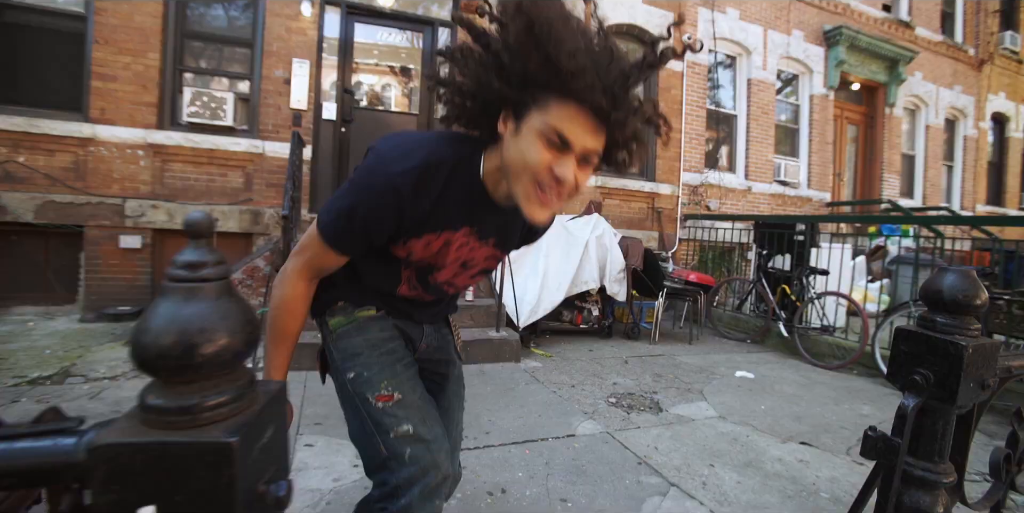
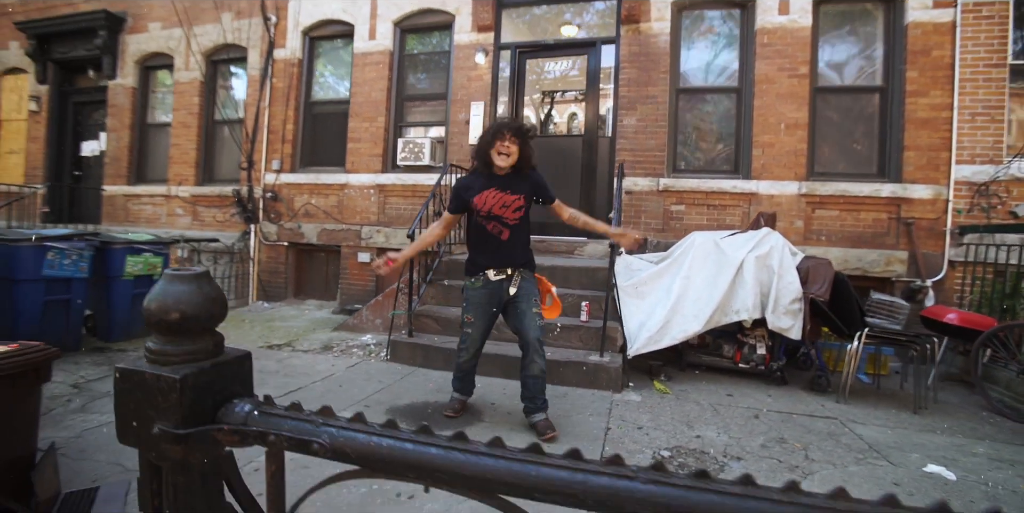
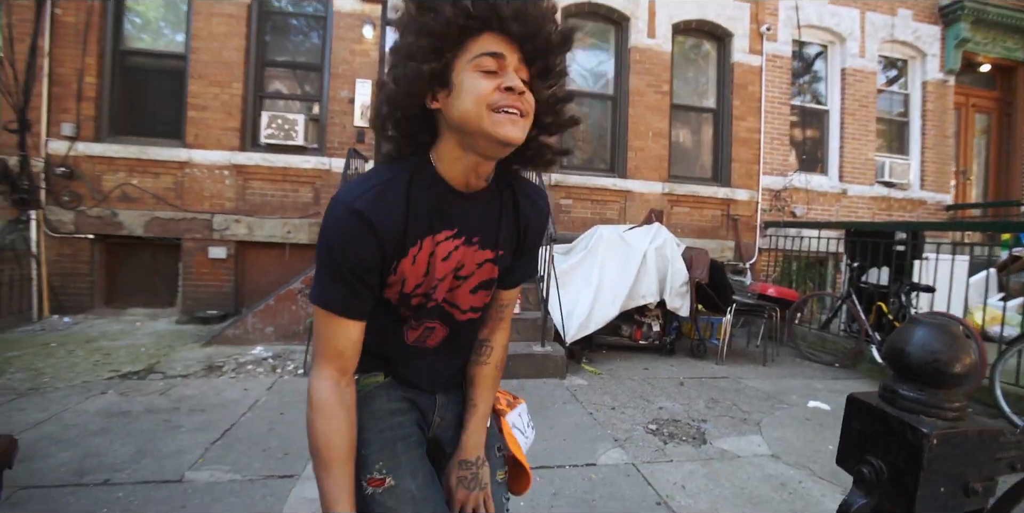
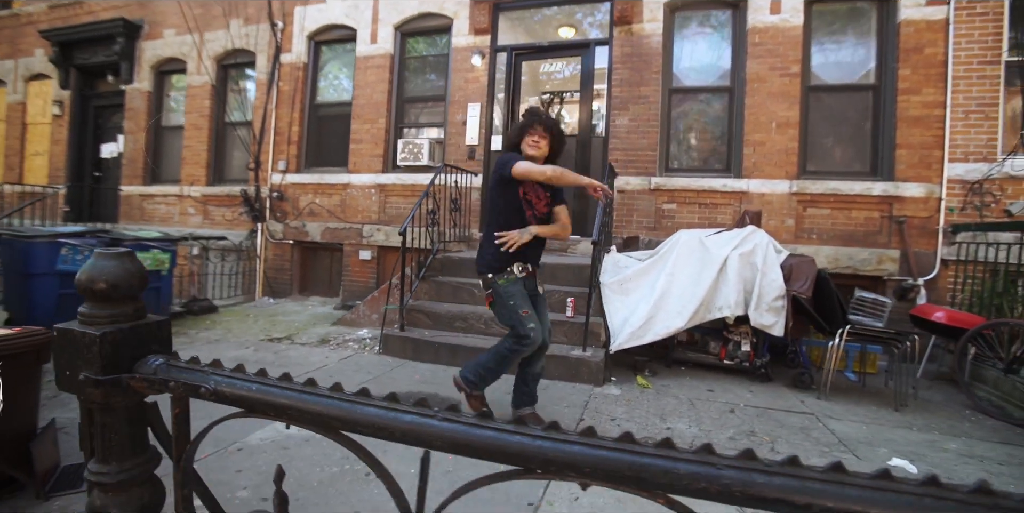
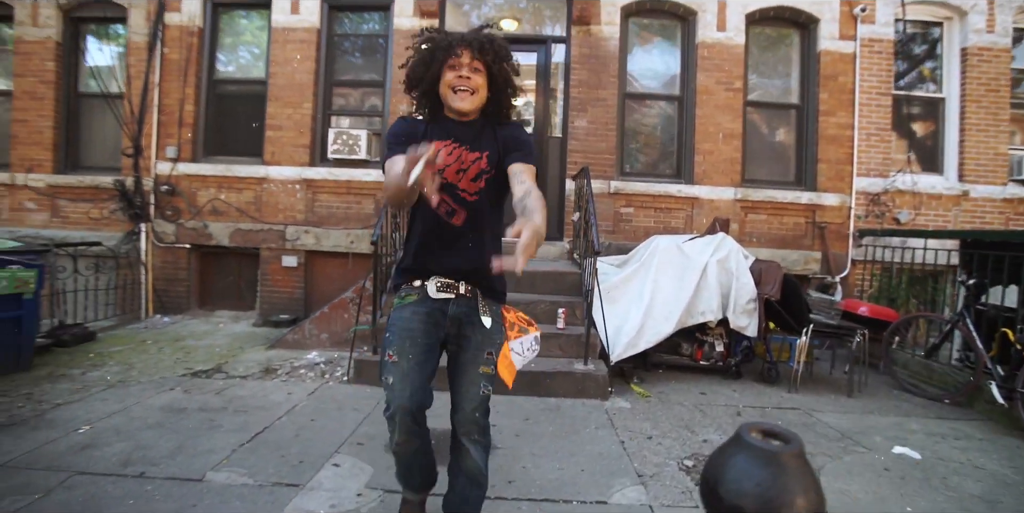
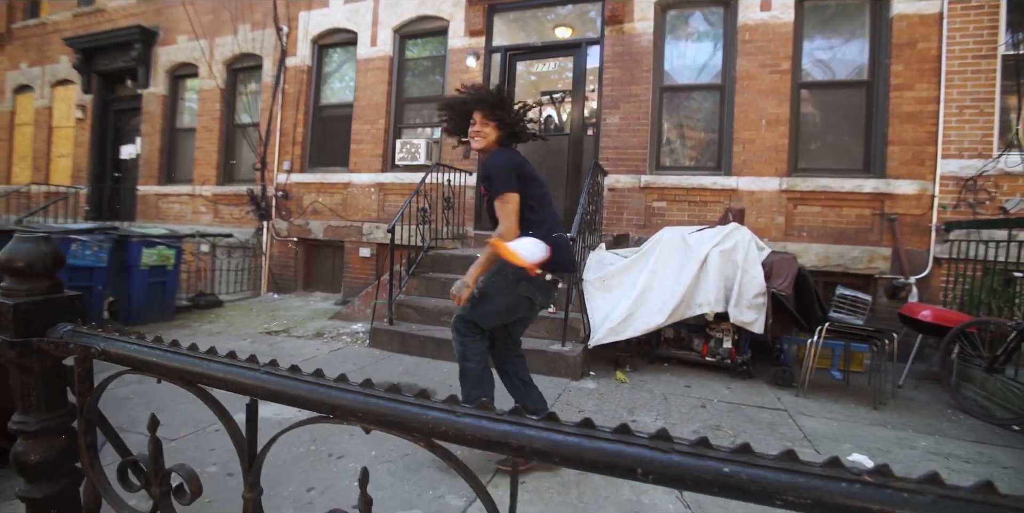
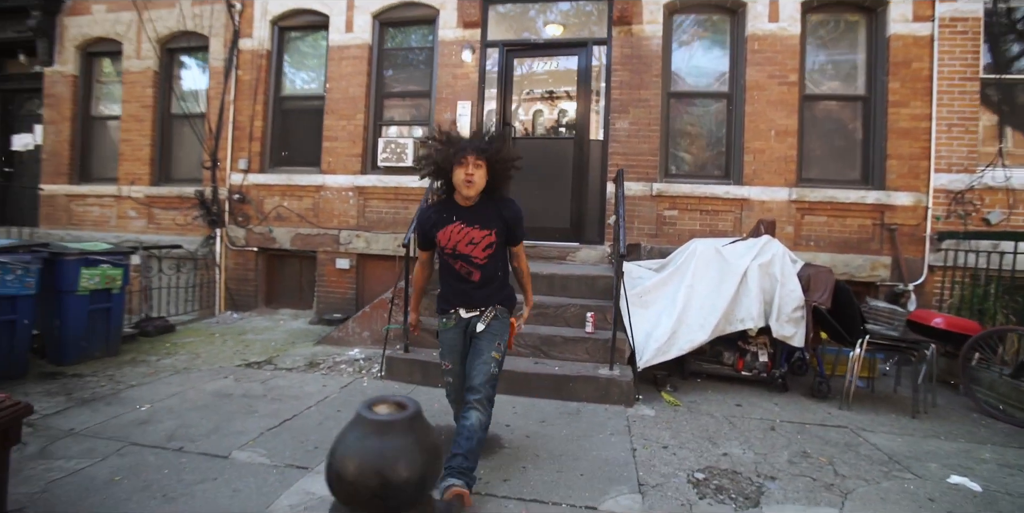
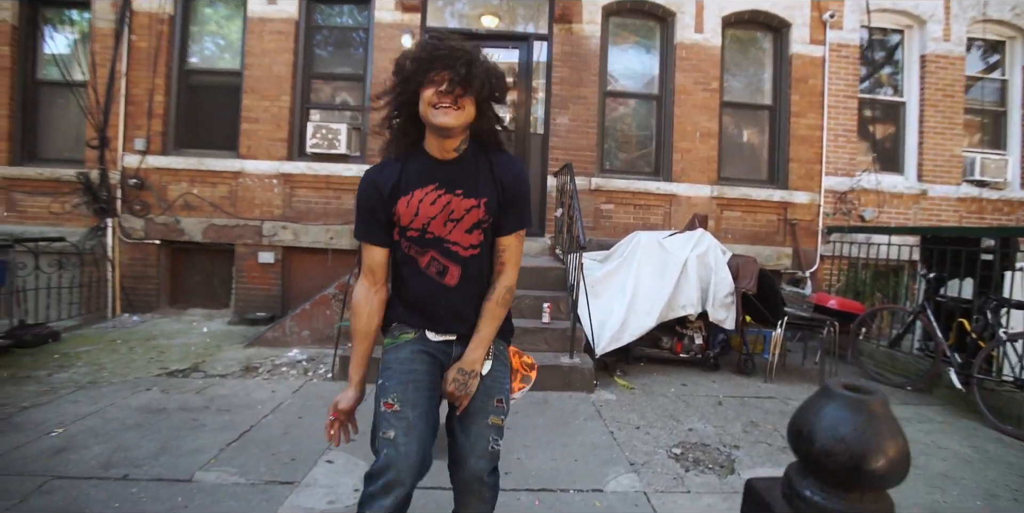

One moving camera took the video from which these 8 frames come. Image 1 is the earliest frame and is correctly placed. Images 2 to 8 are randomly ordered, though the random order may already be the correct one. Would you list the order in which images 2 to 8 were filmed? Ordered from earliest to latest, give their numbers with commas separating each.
3, 8, 5, 7, 2, 4, 6
